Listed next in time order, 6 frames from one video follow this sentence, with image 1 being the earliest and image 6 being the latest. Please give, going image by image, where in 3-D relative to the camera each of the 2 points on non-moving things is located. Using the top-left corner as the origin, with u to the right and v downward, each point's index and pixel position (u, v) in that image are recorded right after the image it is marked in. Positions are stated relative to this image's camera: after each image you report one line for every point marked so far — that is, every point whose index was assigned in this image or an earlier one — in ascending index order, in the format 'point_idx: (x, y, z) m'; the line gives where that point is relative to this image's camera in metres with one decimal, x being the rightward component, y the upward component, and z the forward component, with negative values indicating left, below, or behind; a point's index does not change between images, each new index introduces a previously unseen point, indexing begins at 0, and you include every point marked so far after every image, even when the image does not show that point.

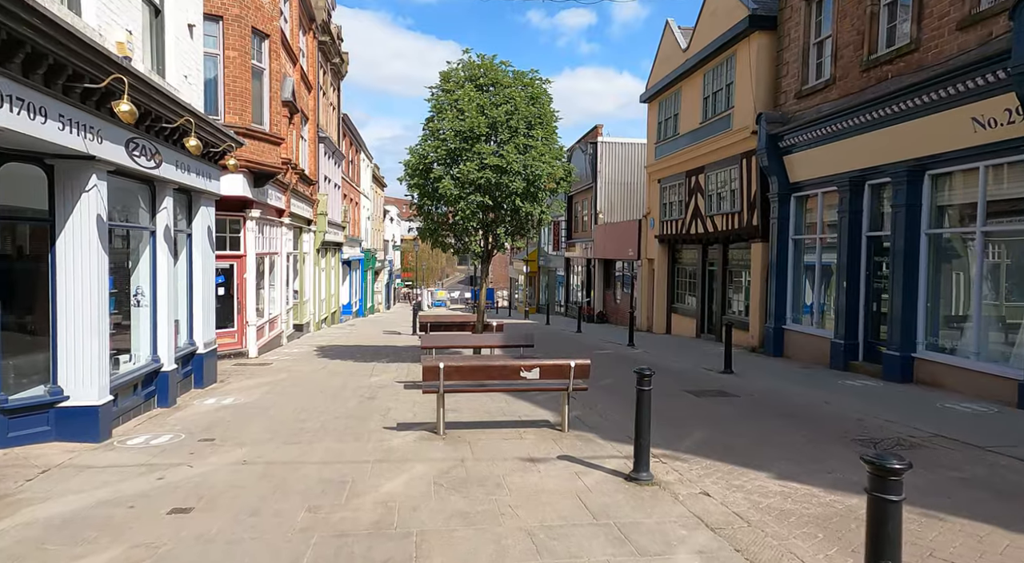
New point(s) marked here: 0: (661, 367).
0: (+3.0, -1.8, +13.4) m
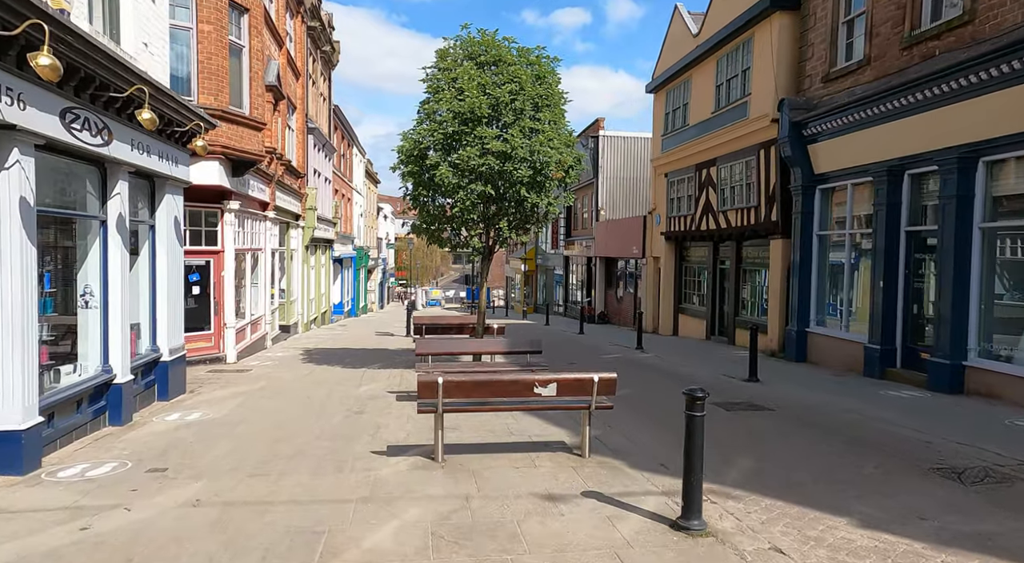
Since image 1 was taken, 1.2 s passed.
0: (+3.1, -1.7, +12.3) m
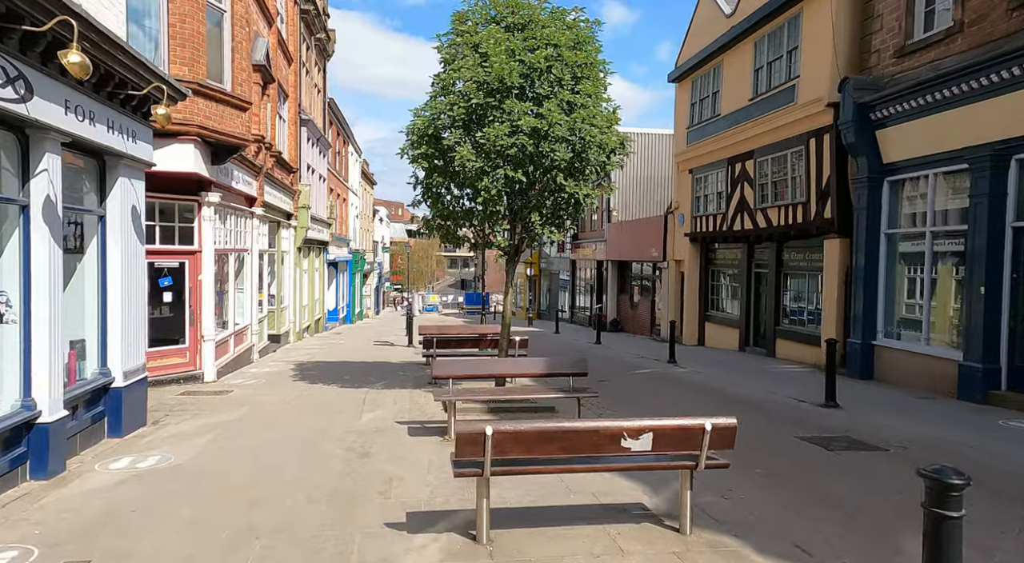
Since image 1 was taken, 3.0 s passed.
0: (+3.5, -1.8, +10.4) m
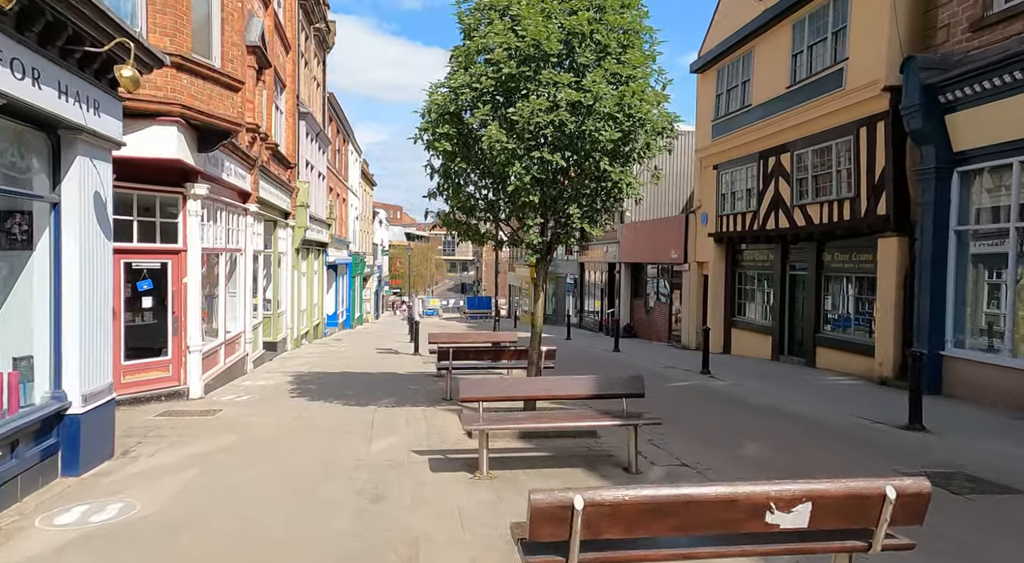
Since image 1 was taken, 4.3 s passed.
0: (+3.9, -1.9, +9.1) m
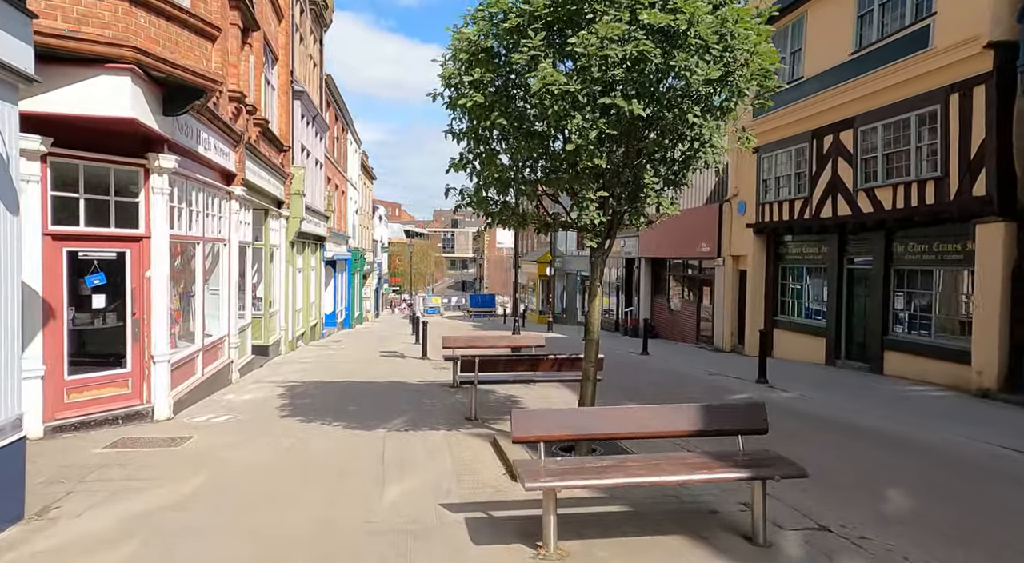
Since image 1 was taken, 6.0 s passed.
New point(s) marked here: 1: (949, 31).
0: (+4.4, -1.8, +7.2) m
1: (+7.1, +4.1, +10.9) m
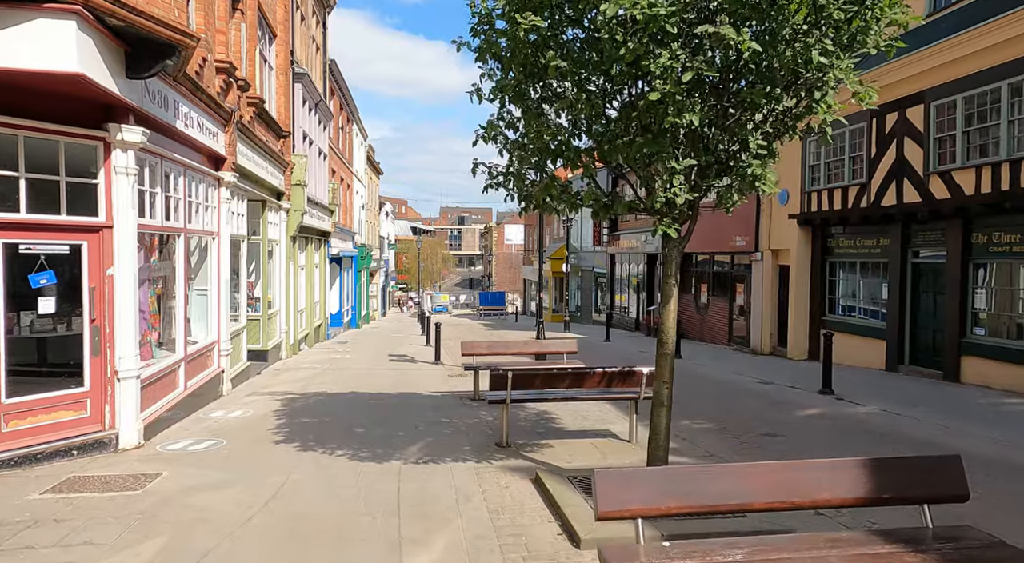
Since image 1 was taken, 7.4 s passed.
0: (+4.9, -1.7, +5.6) m
1: (+7.5, +4.1, +9.3) m
